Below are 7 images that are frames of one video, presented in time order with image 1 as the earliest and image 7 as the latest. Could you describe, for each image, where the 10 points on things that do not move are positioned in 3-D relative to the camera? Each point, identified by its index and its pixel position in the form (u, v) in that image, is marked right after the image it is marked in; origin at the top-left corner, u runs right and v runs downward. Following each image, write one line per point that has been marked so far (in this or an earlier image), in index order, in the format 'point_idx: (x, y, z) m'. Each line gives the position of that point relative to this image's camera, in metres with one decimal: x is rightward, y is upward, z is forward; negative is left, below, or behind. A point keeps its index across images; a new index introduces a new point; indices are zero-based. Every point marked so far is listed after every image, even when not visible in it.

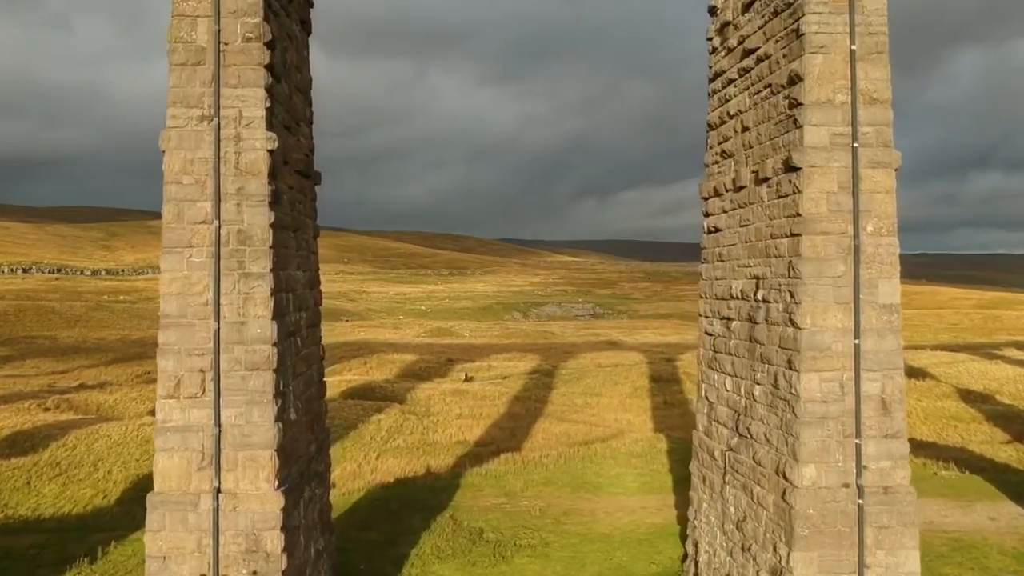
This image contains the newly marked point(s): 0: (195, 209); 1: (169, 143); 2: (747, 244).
0: (-2.4, +0.6, +7.7) m
1: (-2.6, +1.1, +7.7) m
2: (+2.1, +0.4, +9.3) m
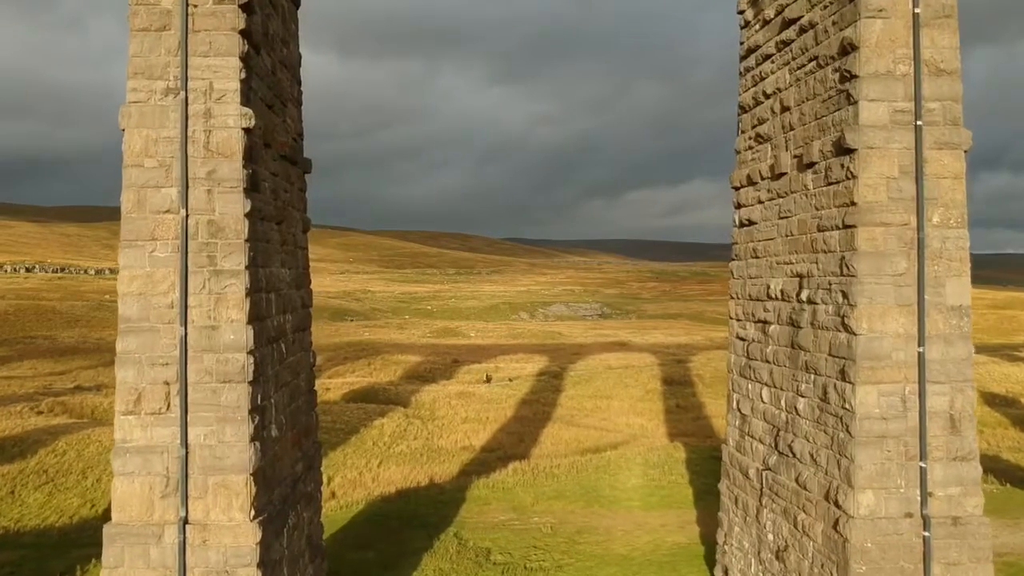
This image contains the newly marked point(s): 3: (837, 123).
0: (-2.3, +0.6, +6.7) m
1: (-2.5, +1.1, +6.6) m
2: (+2.2, +0.4, +8.3) m
3: (+2.3, +1.2, +7.3) m
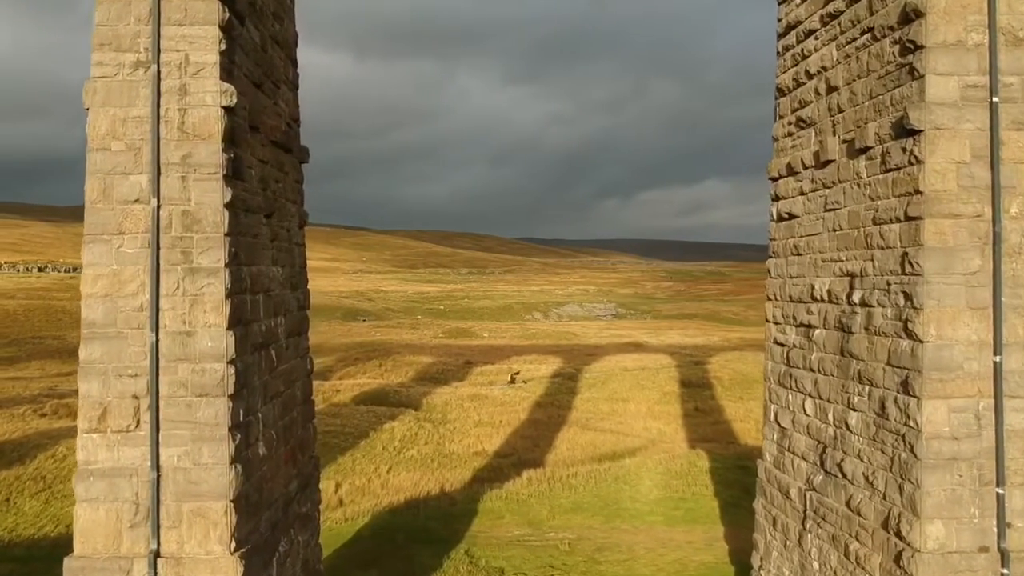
0: (-2.2, +0.6, +5.9) m
1: (-2.4, +1.1, +5.8) m
2: (+2.4, +0.4, +7.4) m
3: (+2.4, +1.2, +6.4) m
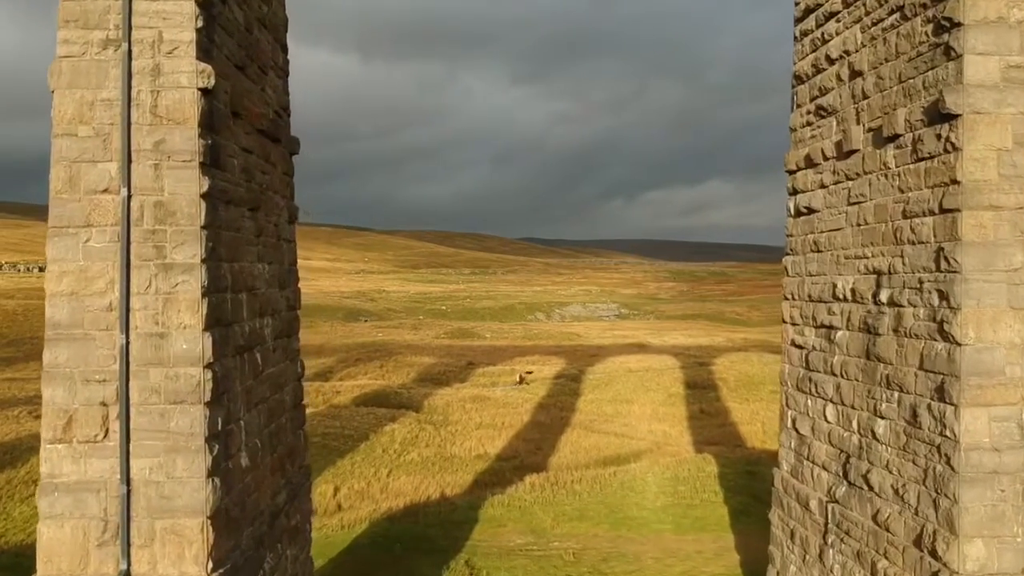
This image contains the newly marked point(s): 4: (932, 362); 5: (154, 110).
0: (-2.2, +0.6, +5.4) m
1: (-2.4, +1.1, +5.4) m
2: (+2.4, +0.4, +6.9) m
3: (+2.4, +1.2, +5.9) m
4: (+2.4, -0.4, +5.8) m
5: (-1.9, +0.9, +5.4) m
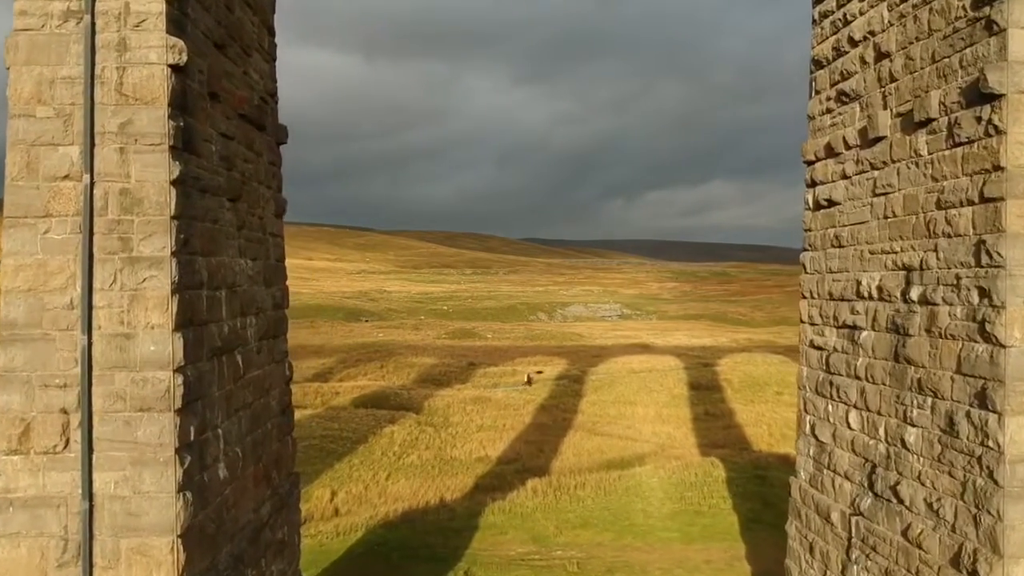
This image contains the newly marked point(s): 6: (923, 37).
0: (-2.2, +0.6, +4.9) m
1: (-2.4, +1.1, +4.9) m
2: (+2.4, +0.4, +6.4) m
3: (+2.4, +1.2, +5.4) m
4: (+2.4, -0.4, +5.3) m
5: (-1.9, +1.0, +4.9) m
6: (+2.4, +1.5, +6.0) m
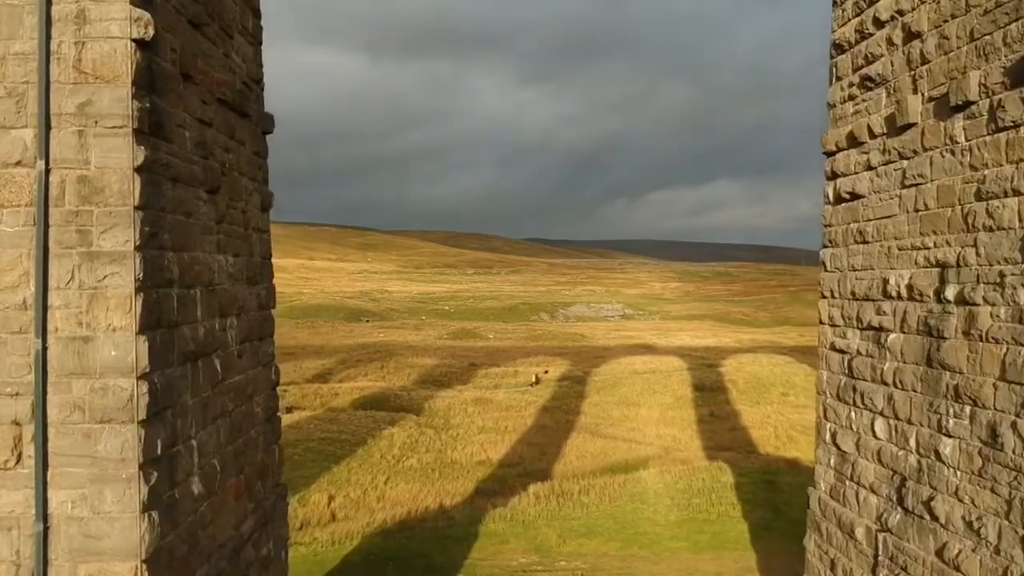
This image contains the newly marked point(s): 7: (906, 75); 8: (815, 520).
0: (-2.2, +0.6, +4.4) m
1: (-2.4, +1.1, +4.4) m
2: (+2.4, +0.4, +5.9) m
3: (+2.4, +1.2, +4.9) m
4: (+2.4, -0.4, +4.8) m
5: (-1.9, +1.0, +4.4) m
6: (+2.4, +1.5, +5.5) m
7: (+2.4, +1.3, +6.2) m
8: (+2.2, -1.7, +7.4) m
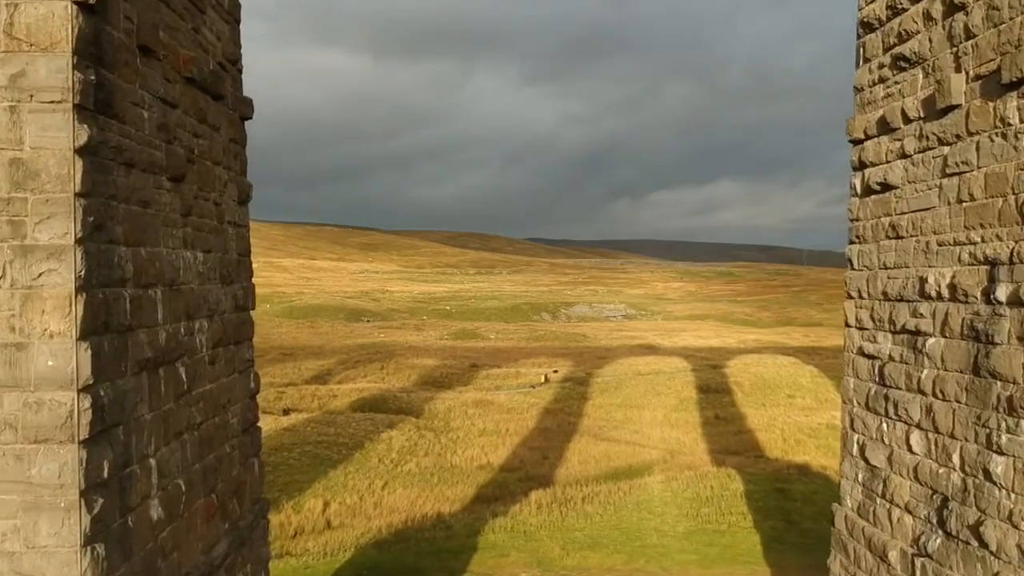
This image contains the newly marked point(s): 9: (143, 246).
0: (-2.2, +0.6, +3.8) m
1: (-2.4, +1.1, +3.8) m
2: (+2.4, +0.4, +5.4) m
3: (+2.4, +1.2, +4.3) m
4: (+2.4, -0.4, +4.2) m
5: (-1.9, +1.0, +3.9) m
6: (+2.4, +1.5, +4.9) m
7: (+2.4, +1.3, +5.6) m
8: (+2.2, -1.7, +6.9) m
9: (-1.7, +0.2, +4.6) m
